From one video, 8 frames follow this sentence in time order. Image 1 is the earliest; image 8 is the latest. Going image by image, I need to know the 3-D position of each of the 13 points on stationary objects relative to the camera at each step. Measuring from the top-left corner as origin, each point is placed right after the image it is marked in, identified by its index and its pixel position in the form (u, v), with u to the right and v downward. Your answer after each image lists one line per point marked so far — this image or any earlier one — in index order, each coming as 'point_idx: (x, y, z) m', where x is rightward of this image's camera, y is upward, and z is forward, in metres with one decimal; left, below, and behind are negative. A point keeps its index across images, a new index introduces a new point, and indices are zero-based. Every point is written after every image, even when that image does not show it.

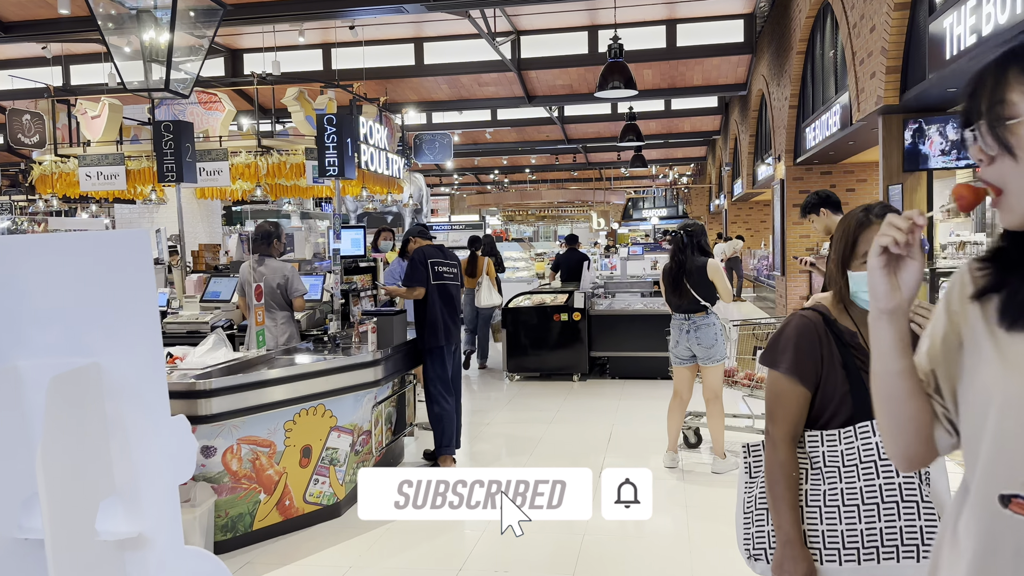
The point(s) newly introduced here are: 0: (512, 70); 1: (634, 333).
0: (0.0, +2.7, +10.2) m
1: (+1.2, -0.4, +7.7) m
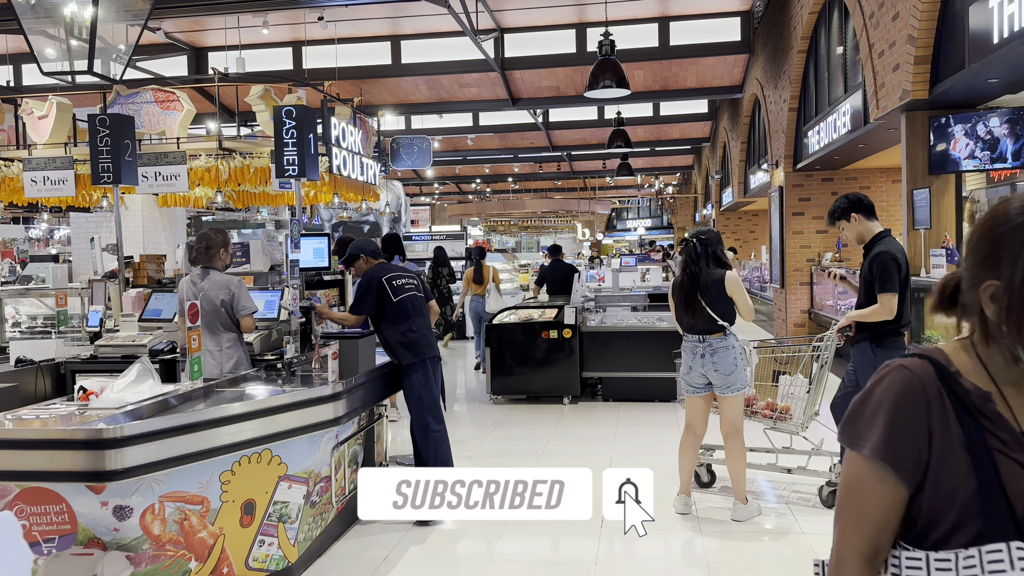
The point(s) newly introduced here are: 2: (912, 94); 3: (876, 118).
0: (-0.2, +2.6, +9.6) m
1: (+1.0, -0.6, +7.1) m
2: (+2.5, +1.2, +5.1) m
3: (+2.6, +1.2, +5.9) m
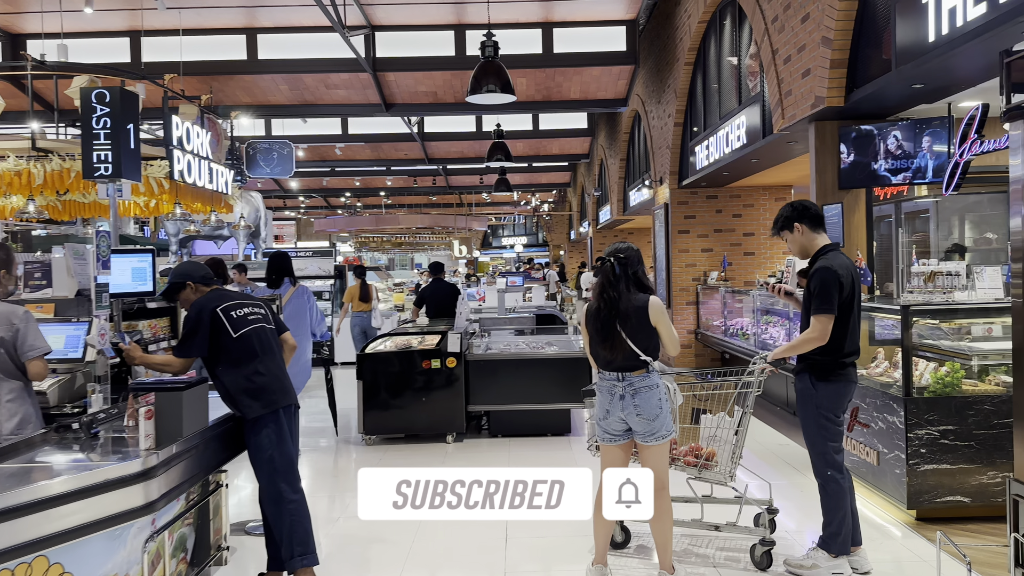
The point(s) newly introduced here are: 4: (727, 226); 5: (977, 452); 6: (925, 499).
0: (-1.6, +2.3, +8.7) m
1: (+0.1, -0.8, +6.4) m
2: (+1.8, +1.1, +4.7) m
3: (+1.8, +1.1, +5.5) m
4: (+2.5, +0.7, +9.5) m
5: (+2.3, -0.8, +4.0) m
6: (+2.0, -1.0, +4.0) m
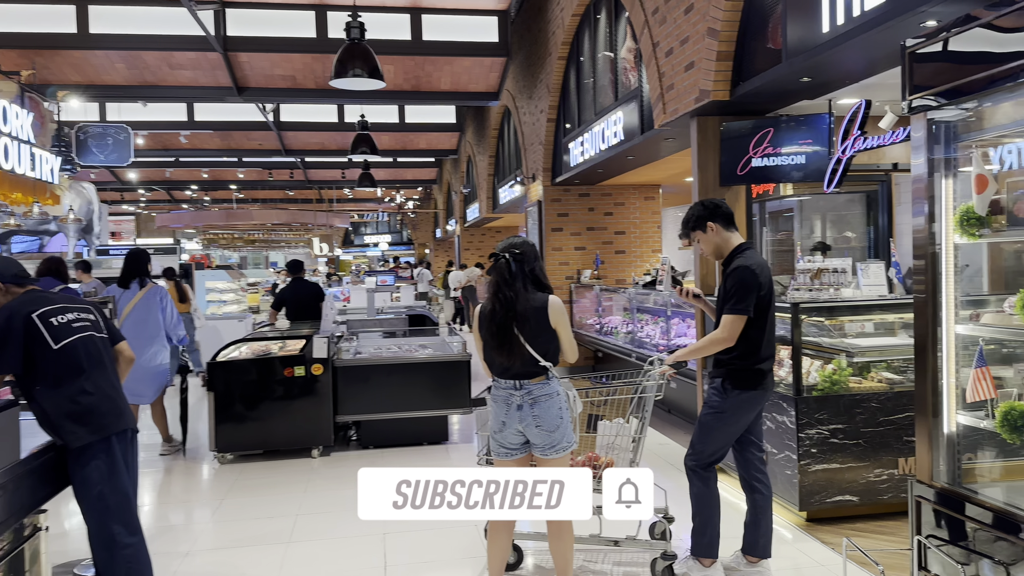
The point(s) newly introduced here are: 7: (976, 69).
0: (-2.9, +2.3, +8.0) m
1: (-0.9, -0.7, +6.0) m
2: (+1.1, +1.1, +4.6) m
3: (+1.0, +1.1, +5.4) m
4: (+1.0, +0.7, +9.4) m
5: (+1.7, -0.8, +4.0) m
6: (+1.5, -1.0, +3.9) m
7: (+1.5, +0.7, +2.6) m
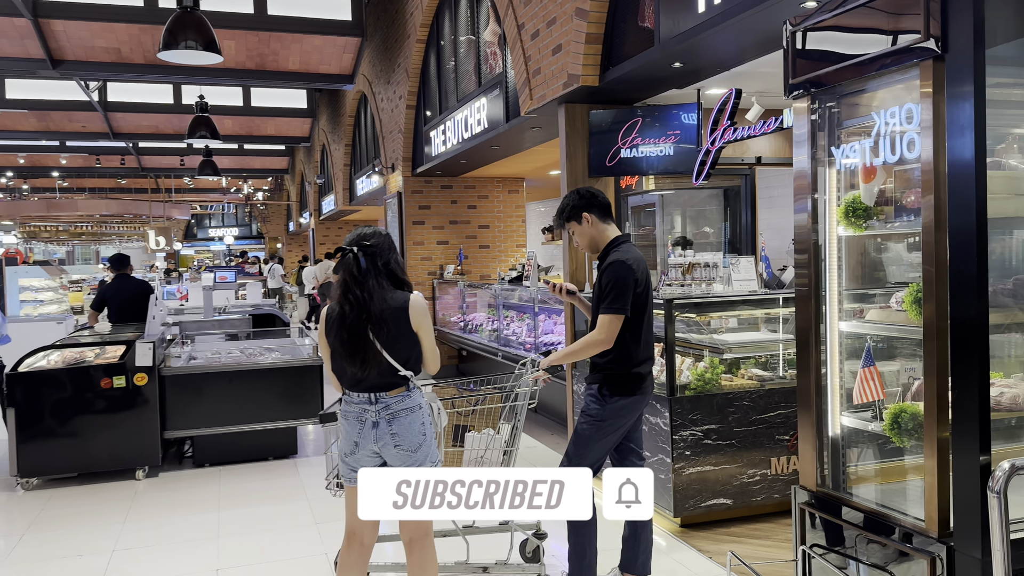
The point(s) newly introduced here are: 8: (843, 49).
0: (-4.2, +2.3, +7.0) m
1: (-1.8, -0.7, +5.4) m
2: (+0.4, +1.1, +4.3) m
3: (+0.1, +1.1, +5.1) m
4: (-0.6, +0.8, +9.1) m
5: (+1.1, -0.8, +3.8) m
6: (+0.8, -1.0, +3.8) m
7: (+1.1, +0.7, +2.4) m
8: (+1.0, +0.7, +2.5) m
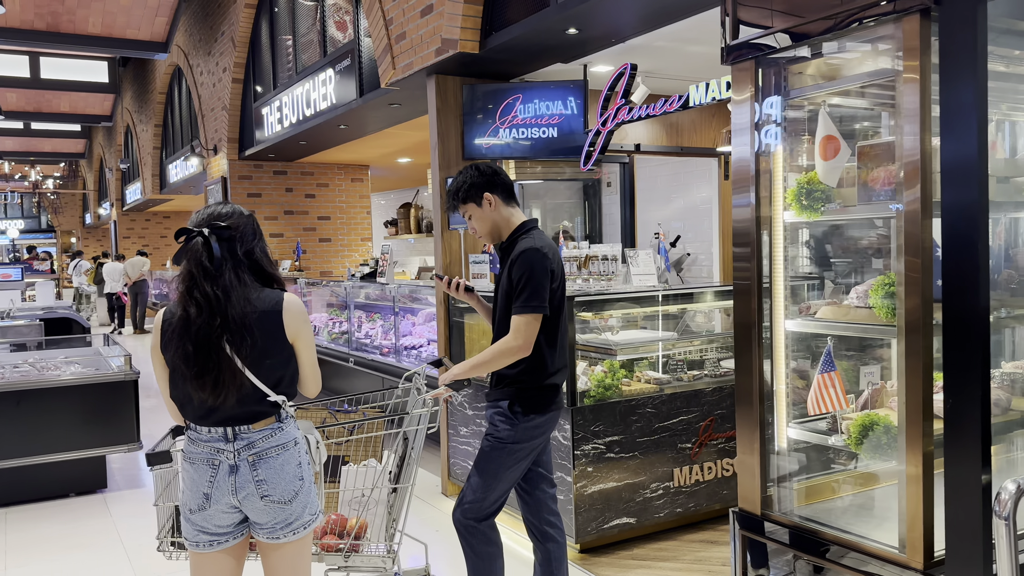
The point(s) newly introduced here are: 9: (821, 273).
0: (-5.3, +2.3, +5.4) m
1: (-2.6, -0.7, +4.3) m
2: (-0.3, +1.1, +3.8) m
3: (-0.7, +1.1, +4.5) m
4: (-2.2, +0.8, +8.2) m
5: (+0.6, -0.8, +3.5) m
6: (+0.3, -1.0, +3.3) m
7: (+0.8, +0.7, +2.1) m
8: (+0.8, +0.8, +2.2) m
9: (+0.9, 0.0, +2.4) m
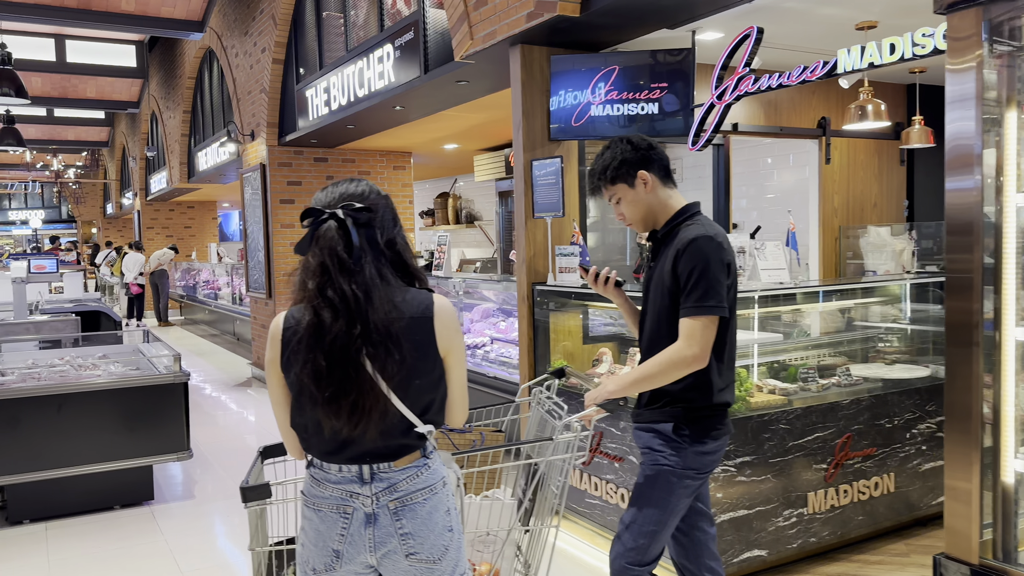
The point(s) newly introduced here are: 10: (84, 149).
0: (-4.8, +2.4, +5.0) m
1: (-2.2, -0.7, +3.9) m
2: (+0.2, +1.2, +3.3) m
3: (-0.2, +1.2, +4.1) m
4: (-1.7, +0.9, +7.8) m
5: (+1.0, -0.7, +3.0) m
6: (+0.7, -1.0, +2.9) m
7: (+1.2, +0.7, +1.6) m
8: (+1.2, +0.8, +1.7) m
9: (+1.3, 0.0, +1.9) m
10: (-10.4, +3.4, +19.7) m
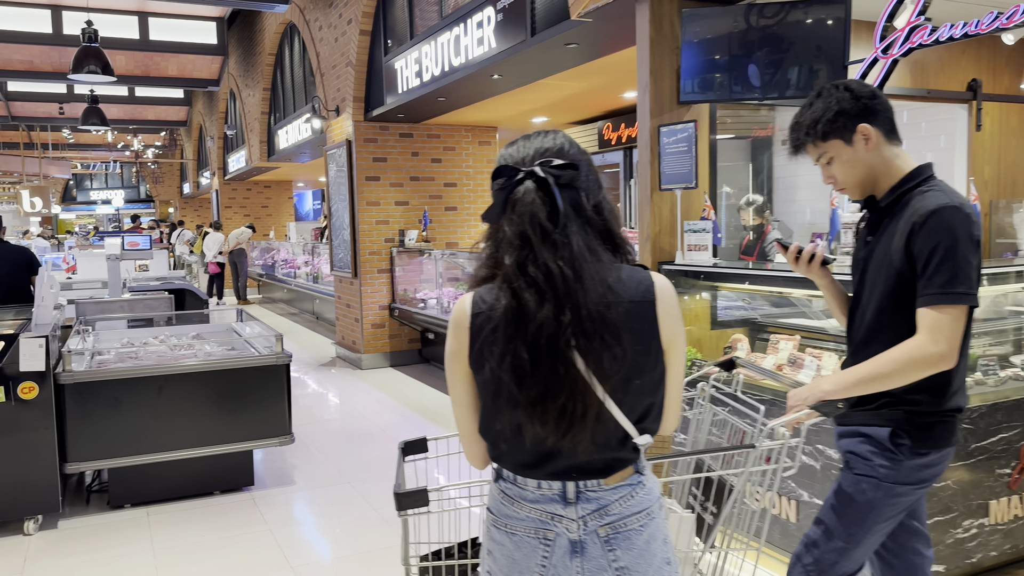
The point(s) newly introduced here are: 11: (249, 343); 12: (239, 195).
0: (-4.2, +2.5, +5.0) m
1: (-1.6, -0.6, +3.8) m
2: (+0.7, +1.2, +3.0) m
3: (+0.3, +1.3, +3.7) m
4: (-0.8, +1.1, +7.6) m
5: (+1.4, -0.7, +2.7) m
6: (+1.2, -0.9, +2.6) m
7: (+1.6, +0.8, +1.2) m
8: (+1.6, +0.8, +1.3) m
9: (+1.7, +0.1, +1.5) m
10: (-8.6, +3.9, +20.0) m
11: (-1.3, -0.3, +4.1) m
12: (-5.3, +1.8, +15.9) m
